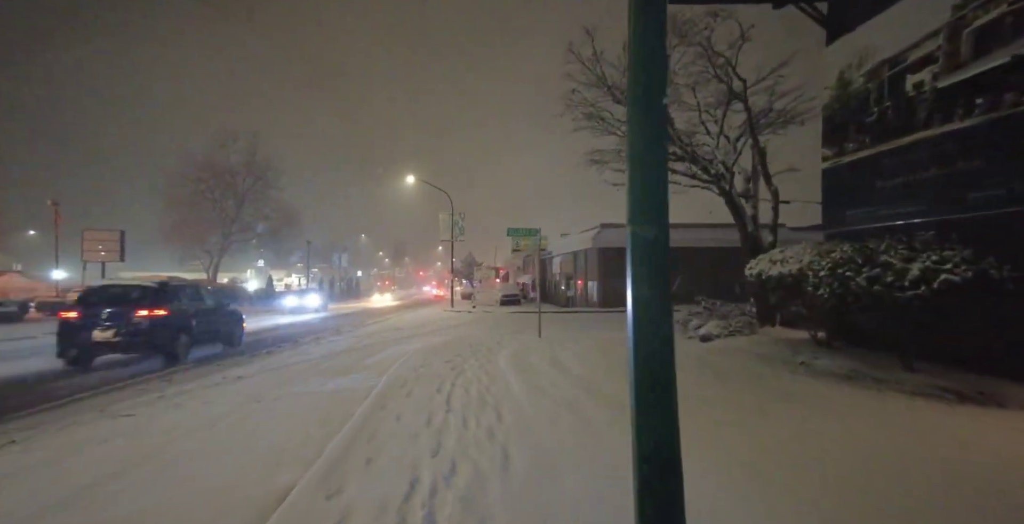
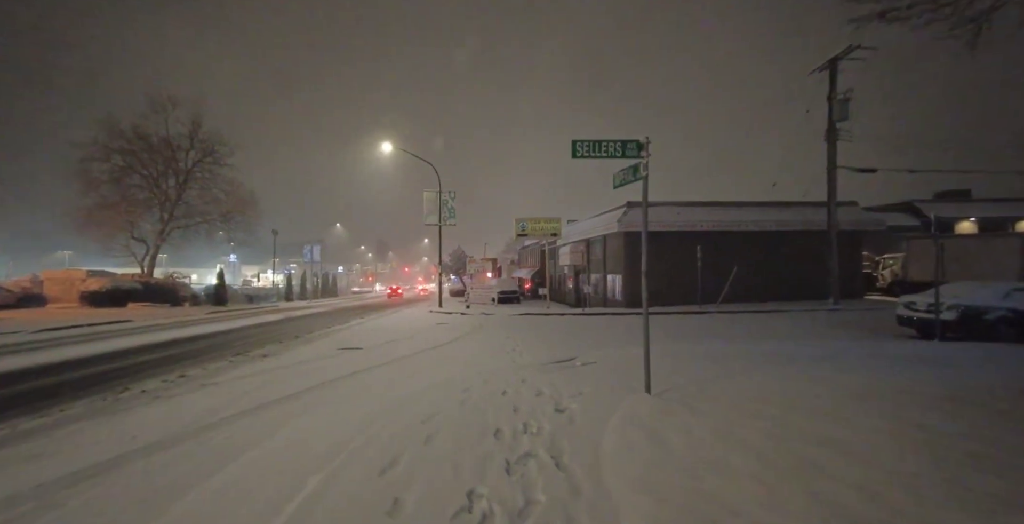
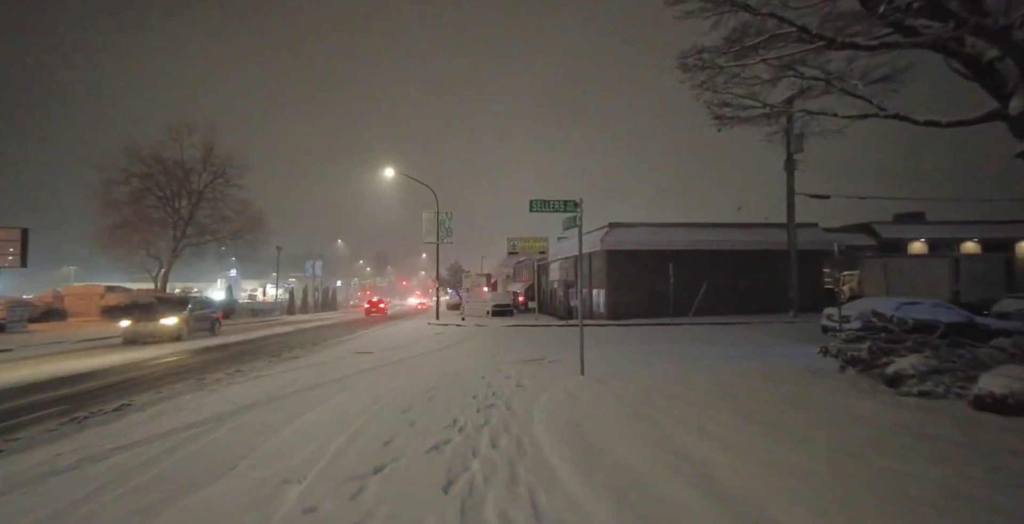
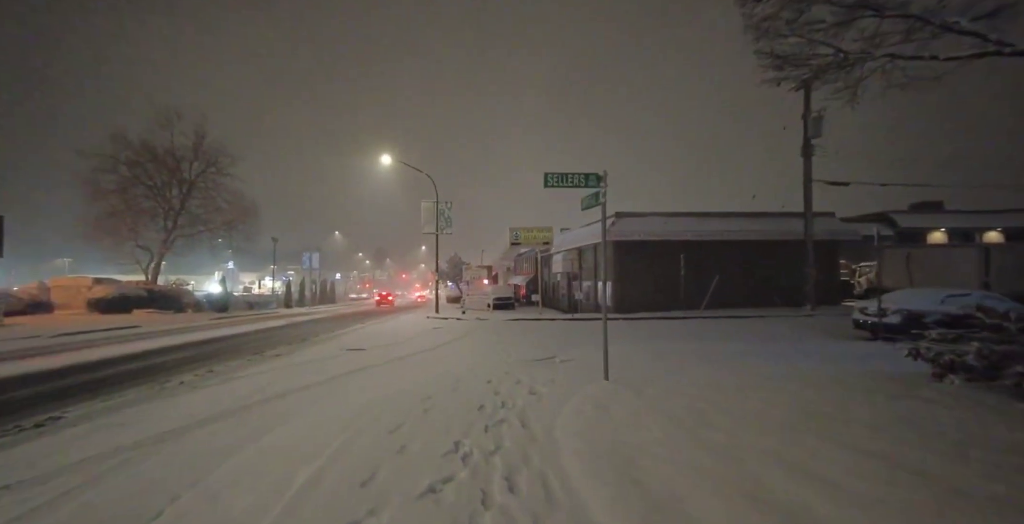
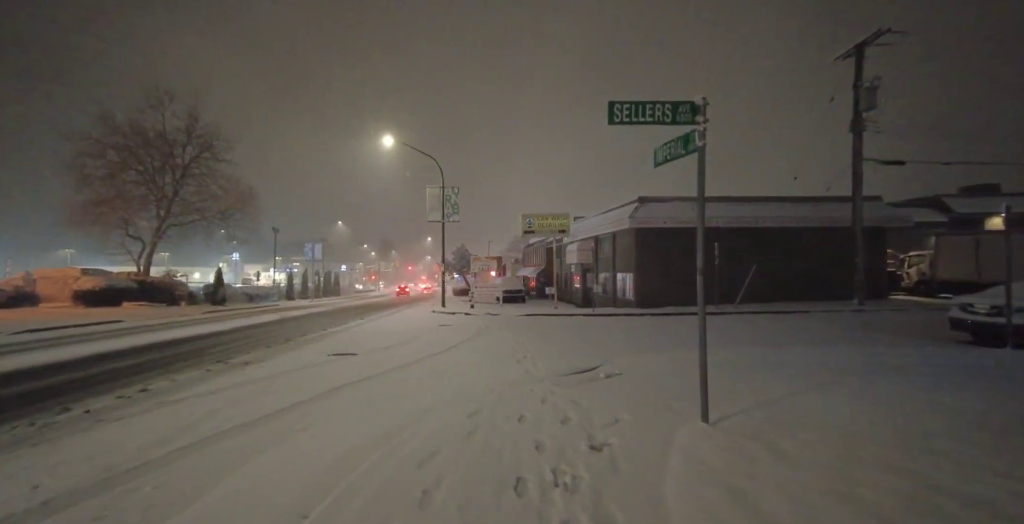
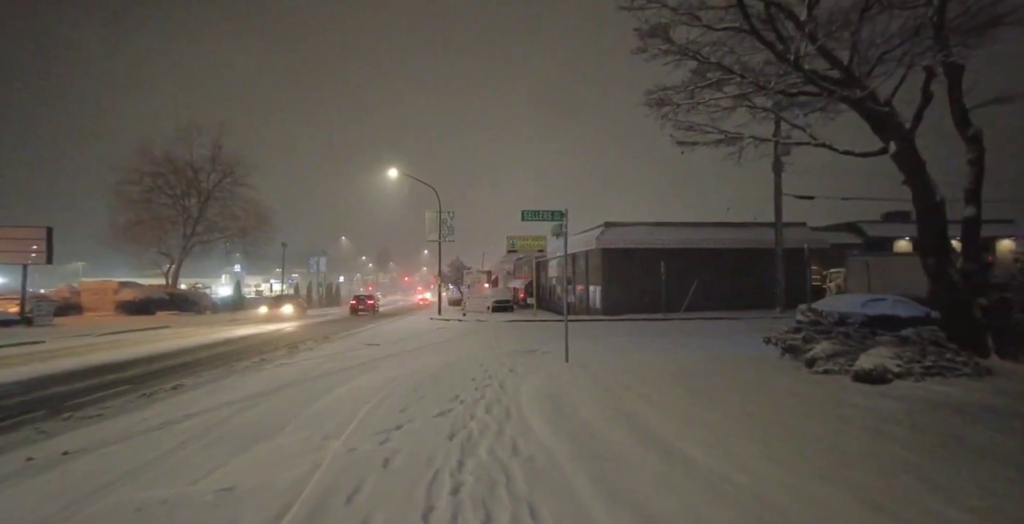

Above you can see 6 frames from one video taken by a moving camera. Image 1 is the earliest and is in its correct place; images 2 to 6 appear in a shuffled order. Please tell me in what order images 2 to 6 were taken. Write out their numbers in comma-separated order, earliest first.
6, 3, 4, 2, 5
